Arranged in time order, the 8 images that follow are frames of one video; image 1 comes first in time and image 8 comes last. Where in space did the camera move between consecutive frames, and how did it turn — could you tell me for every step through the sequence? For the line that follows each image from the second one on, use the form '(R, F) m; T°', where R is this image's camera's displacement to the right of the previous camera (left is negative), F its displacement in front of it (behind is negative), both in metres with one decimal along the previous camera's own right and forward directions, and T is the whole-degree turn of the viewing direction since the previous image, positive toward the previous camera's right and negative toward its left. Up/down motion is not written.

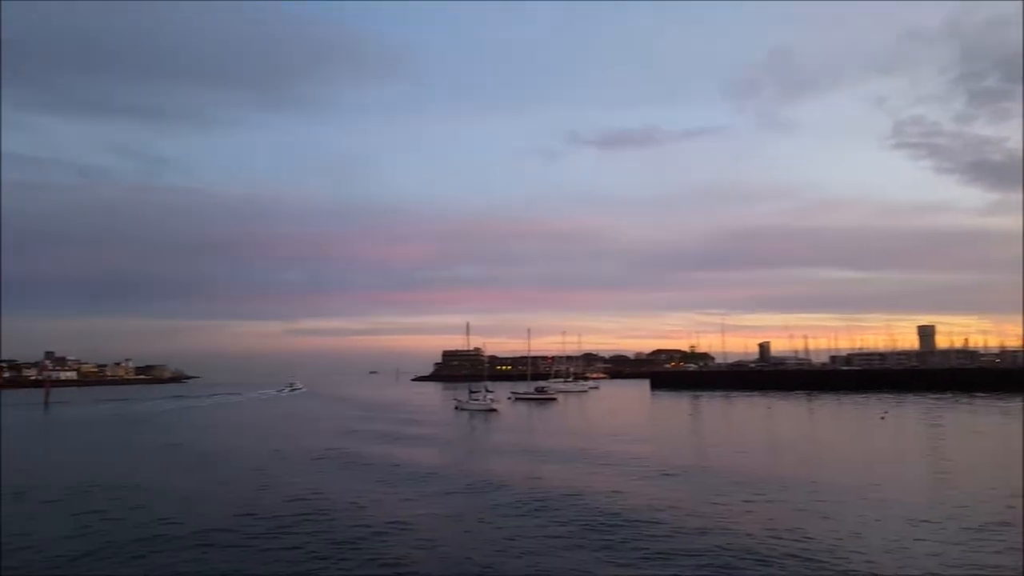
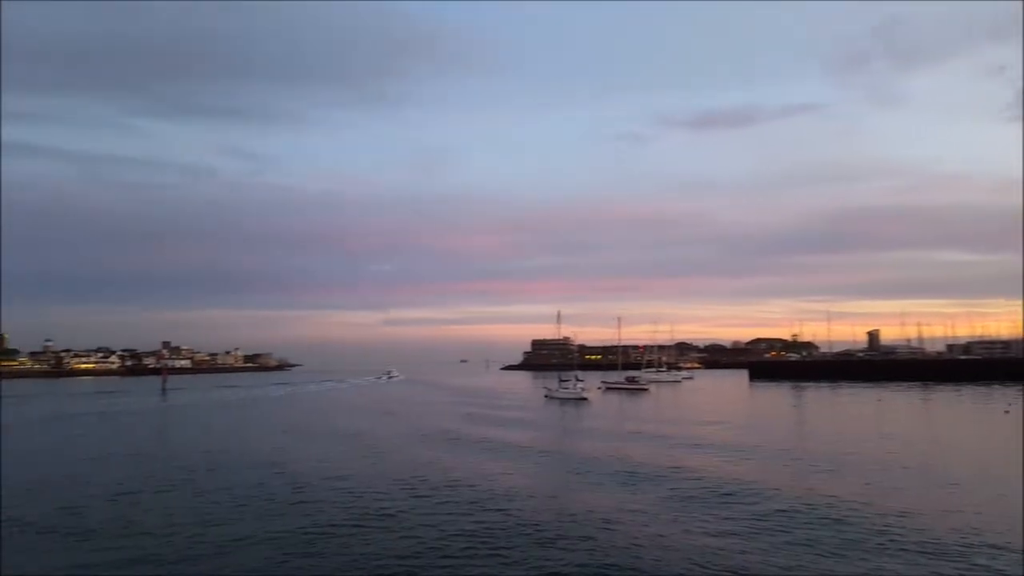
(+0.1, +0.6) m; -7°
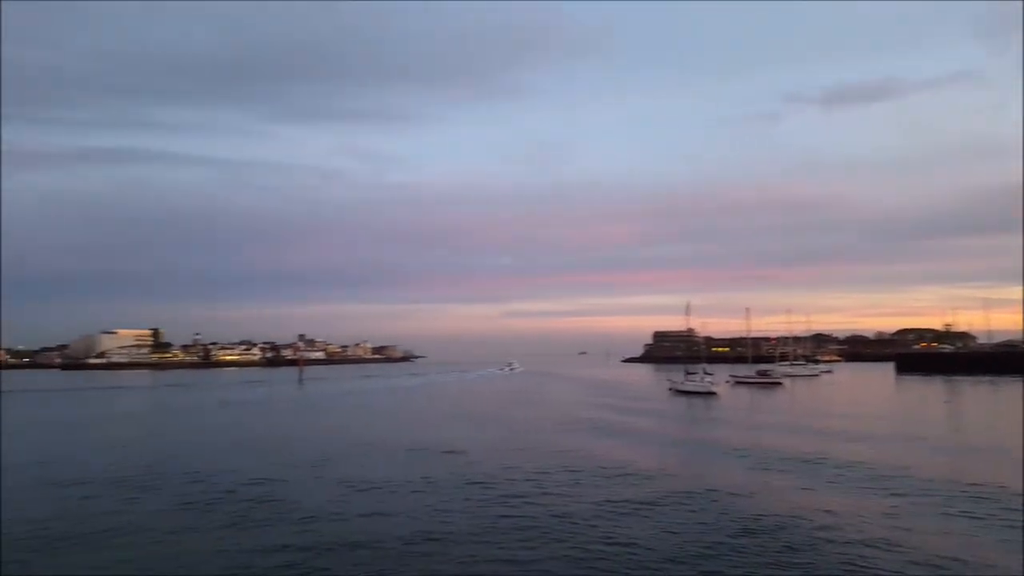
(+0.3, +1.1) m; -10°
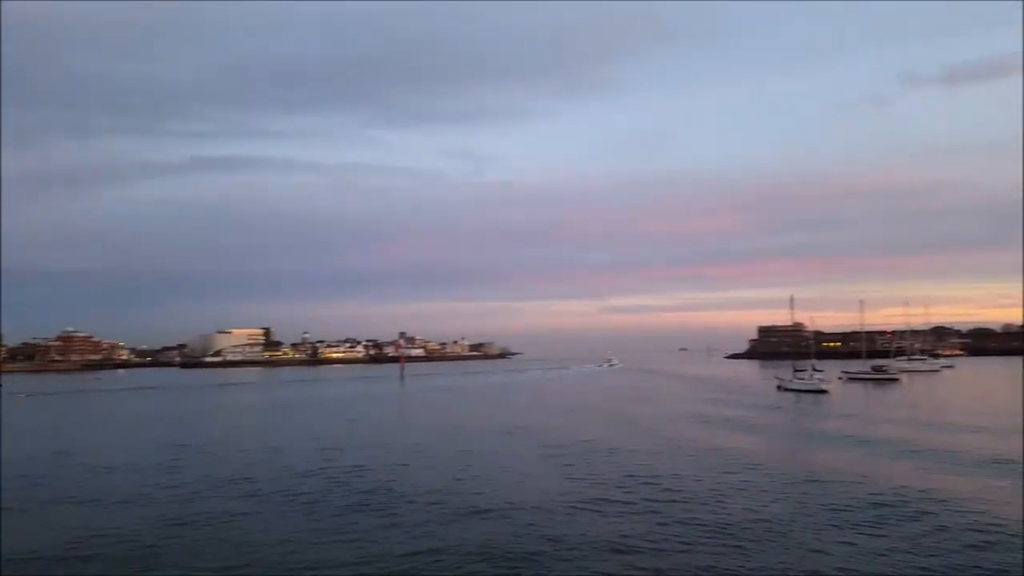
(+0.1, +0.2) m; -8°
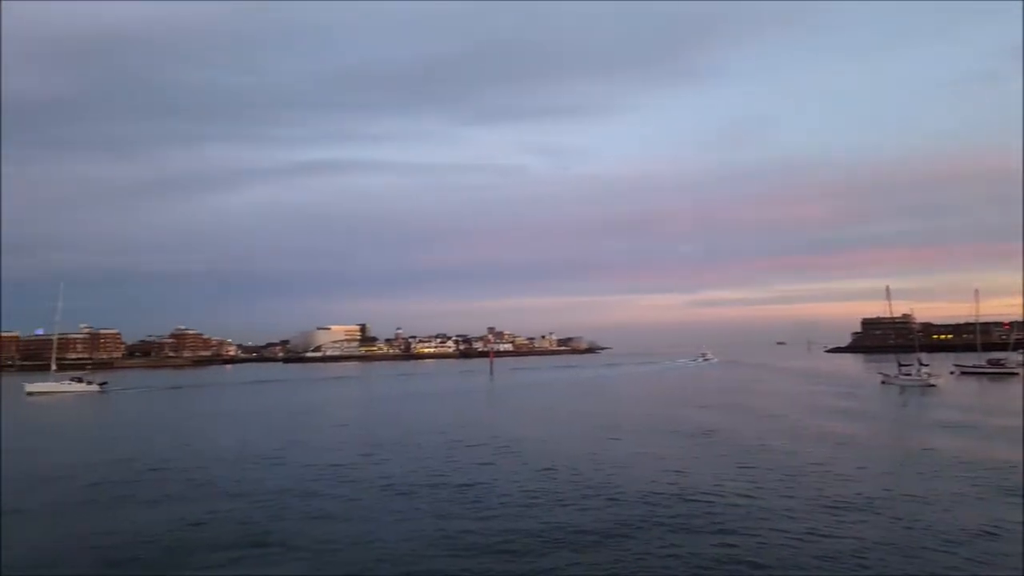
(+0.1, -0.1) m; -7°
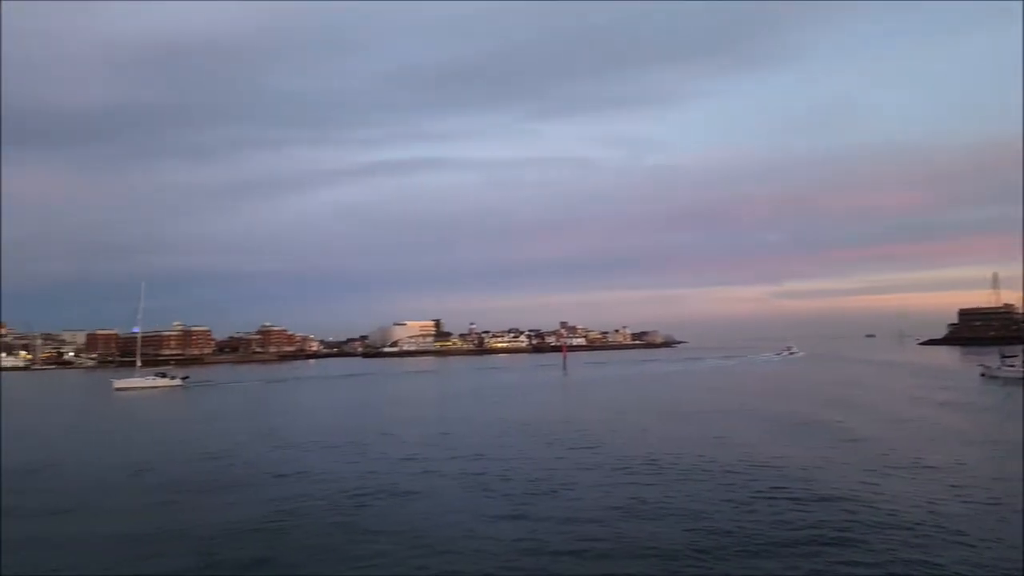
(0.0, +0.1) m; -6°
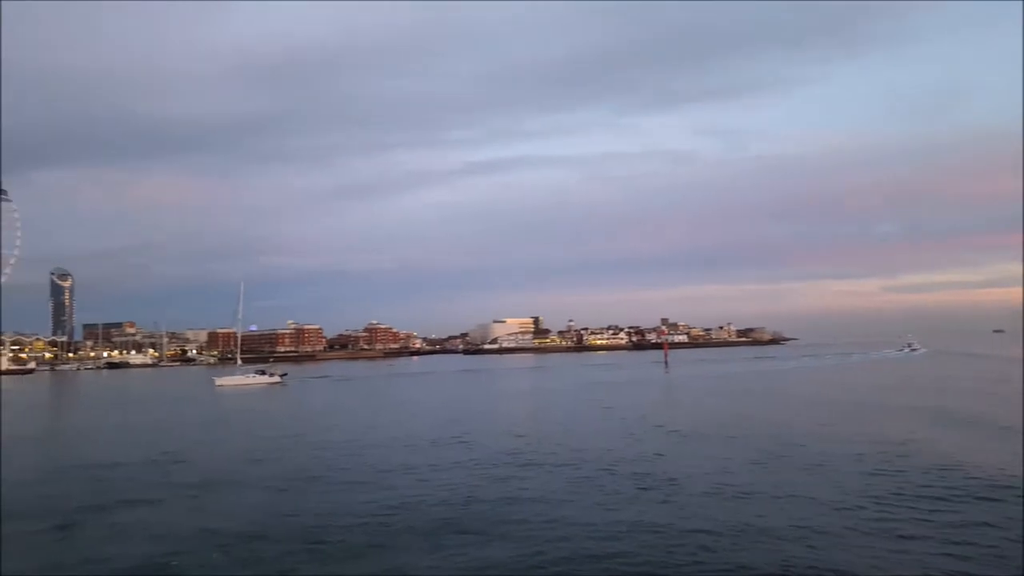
(0.0, +0.1) m; -8°
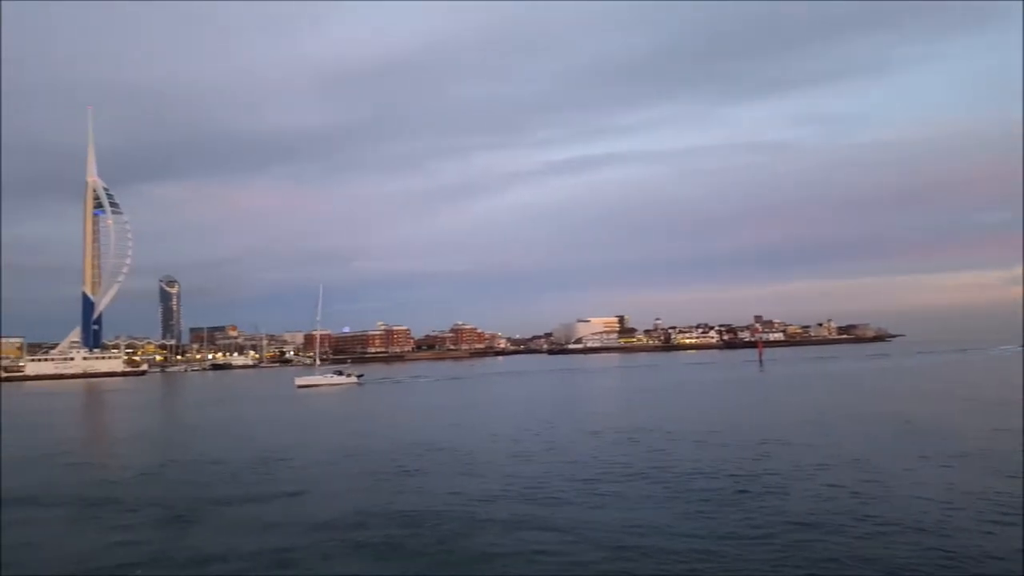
(-0.1, +0.1) m; -7°
